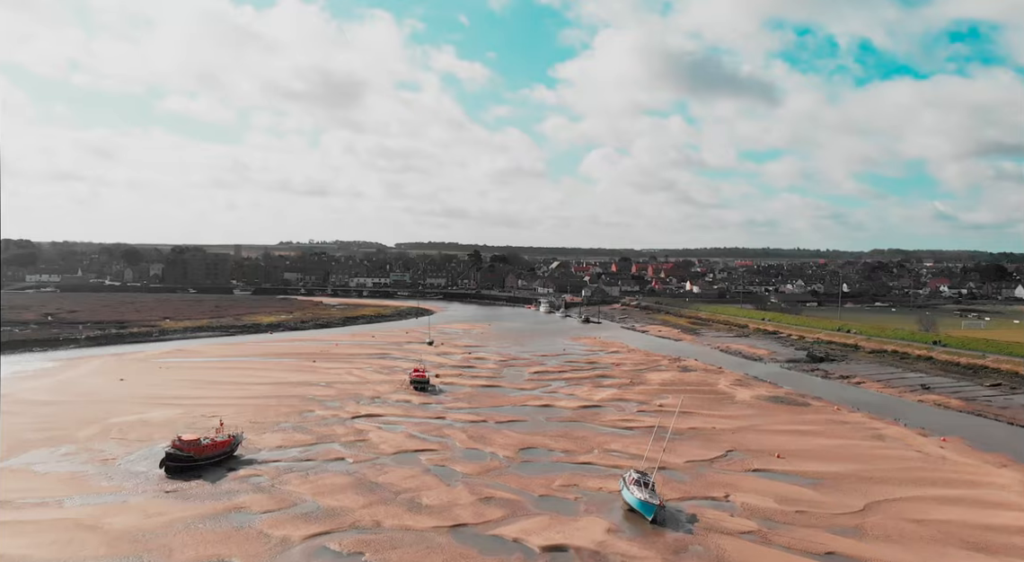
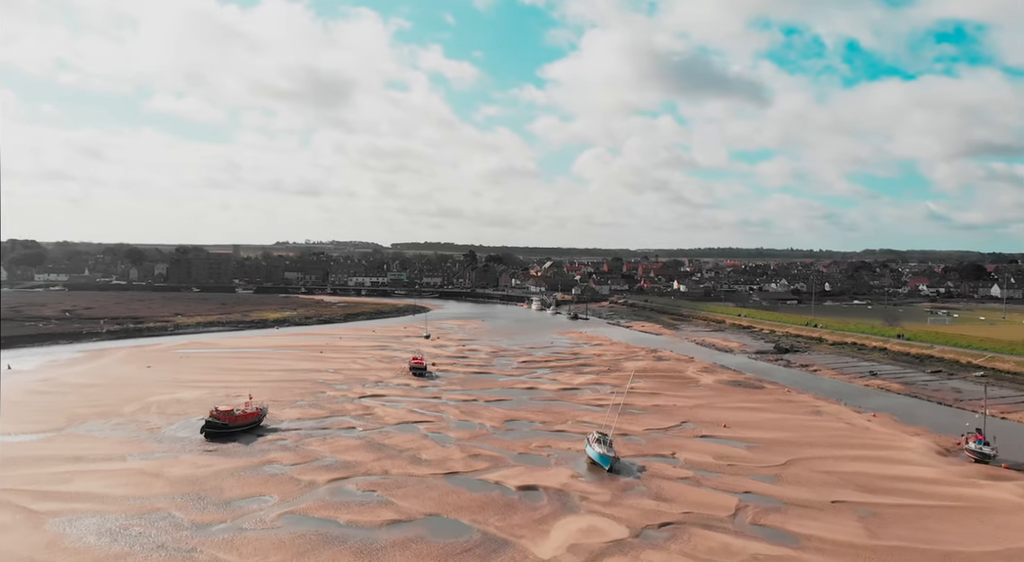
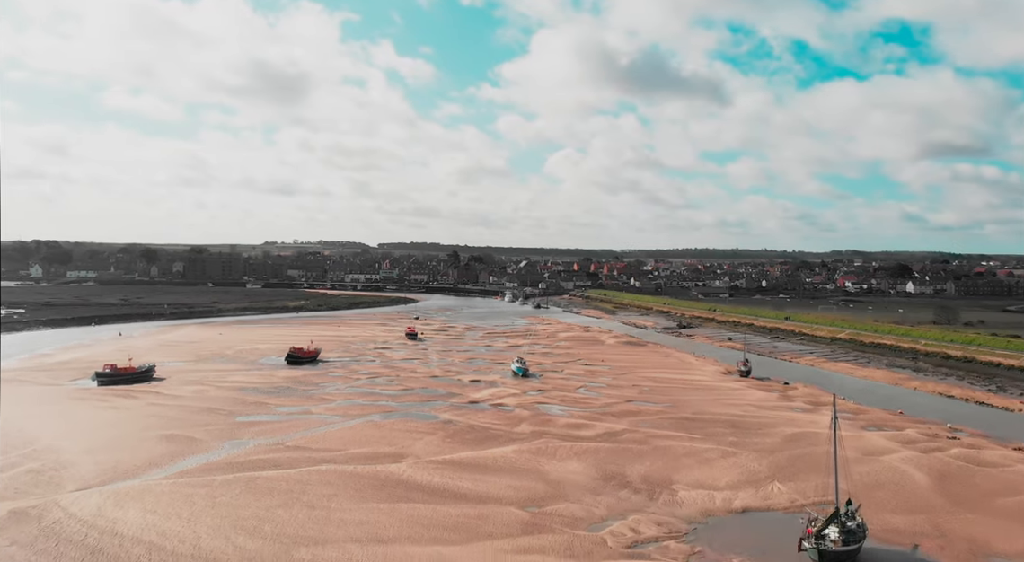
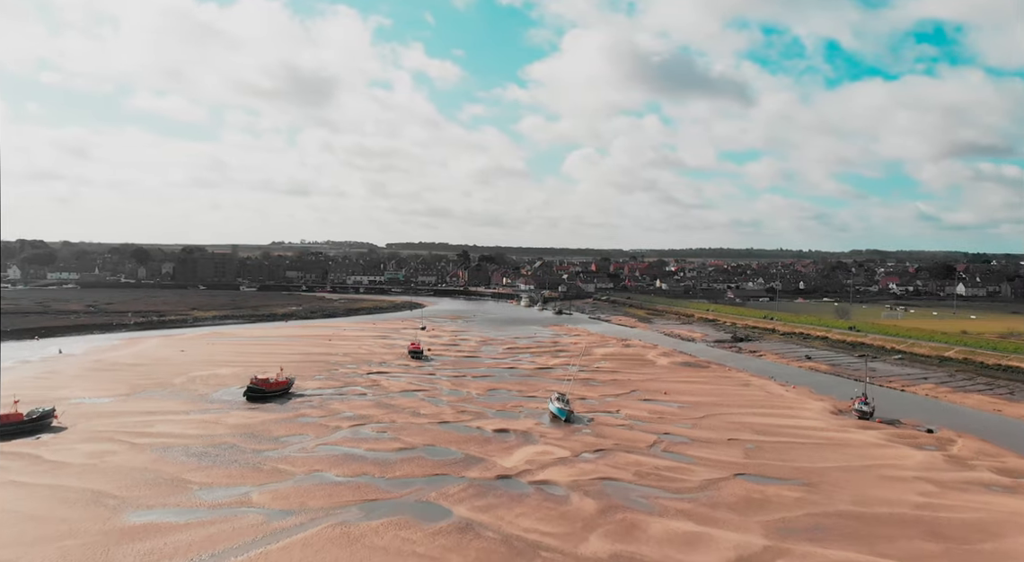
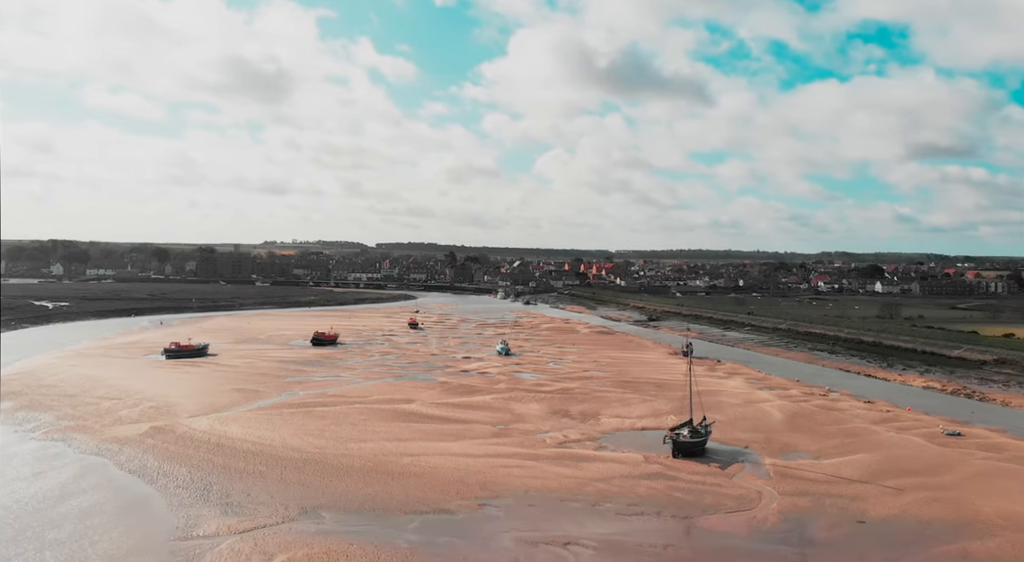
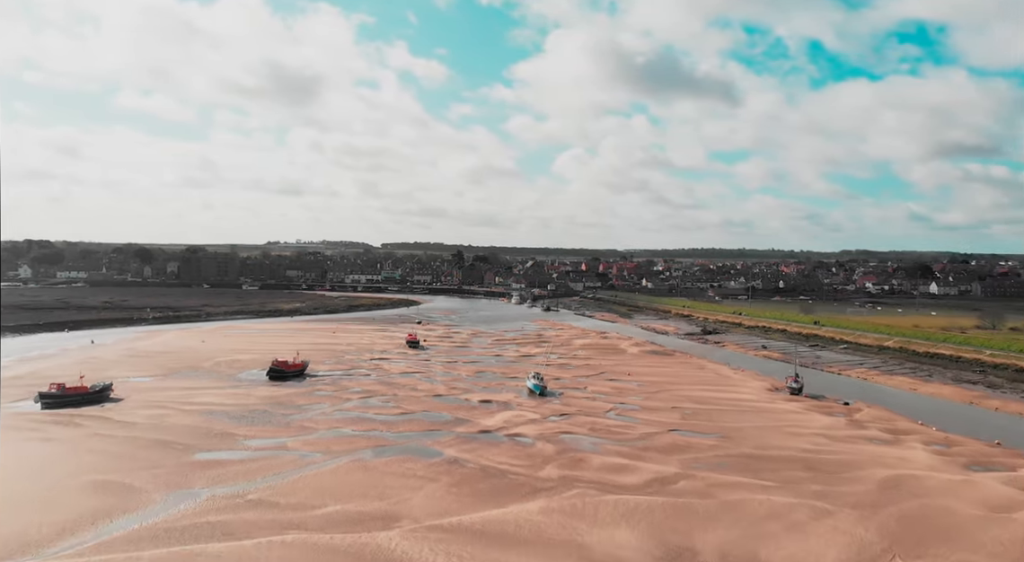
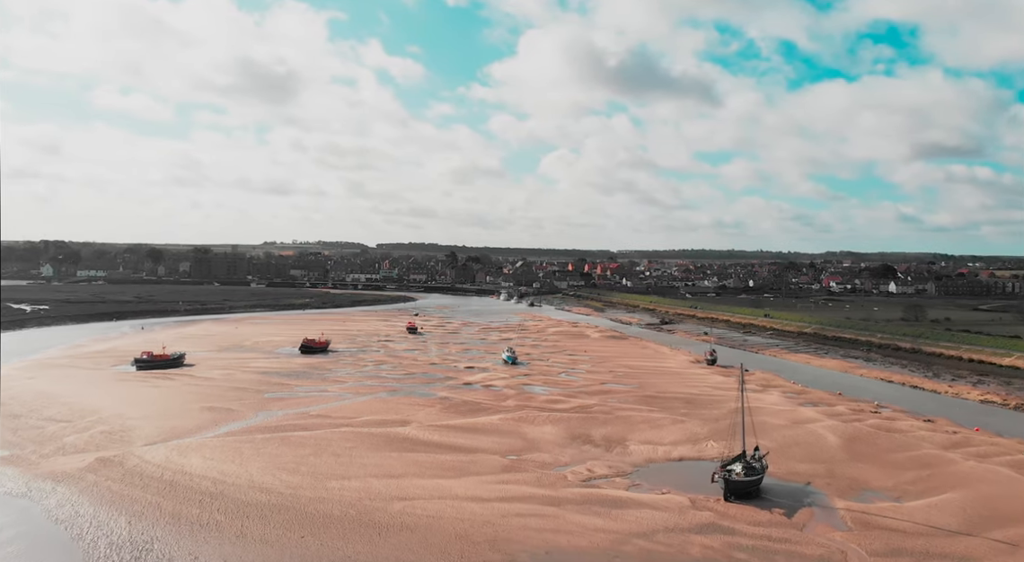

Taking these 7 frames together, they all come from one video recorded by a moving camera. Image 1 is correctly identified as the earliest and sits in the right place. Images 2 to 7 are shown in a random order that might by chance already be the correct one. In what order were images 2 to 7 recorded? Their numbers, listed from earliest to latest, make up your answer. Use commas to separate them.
2, 4, 6, 3, 7, 5
